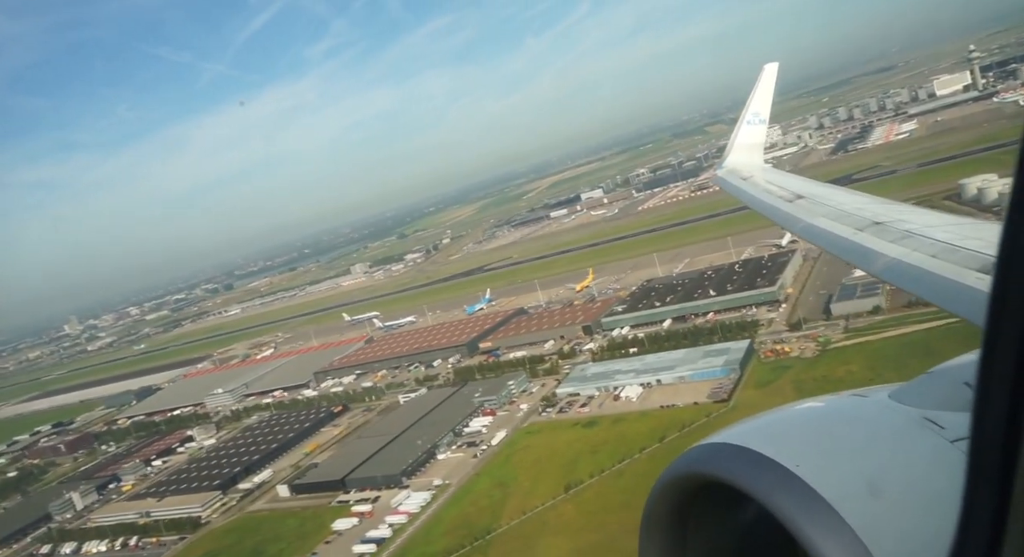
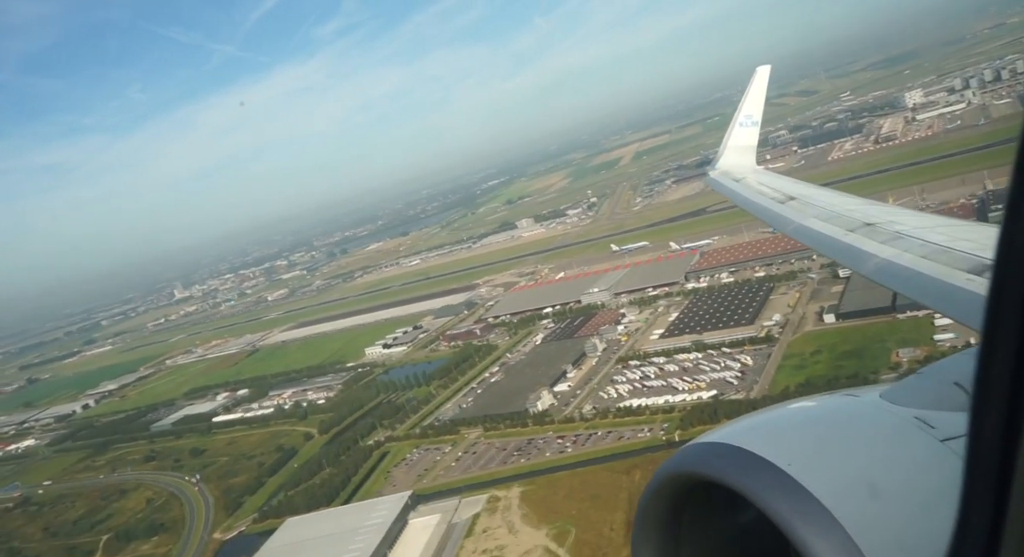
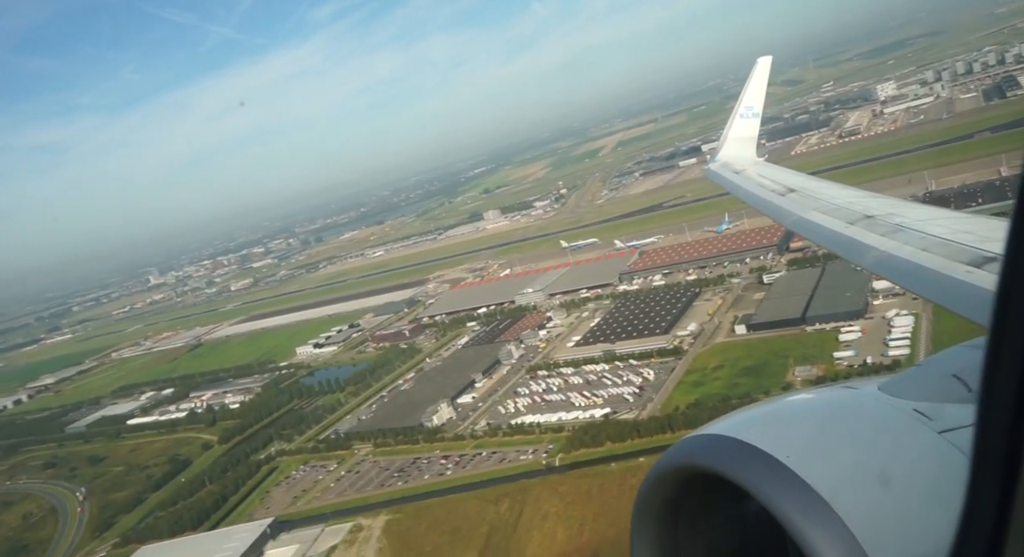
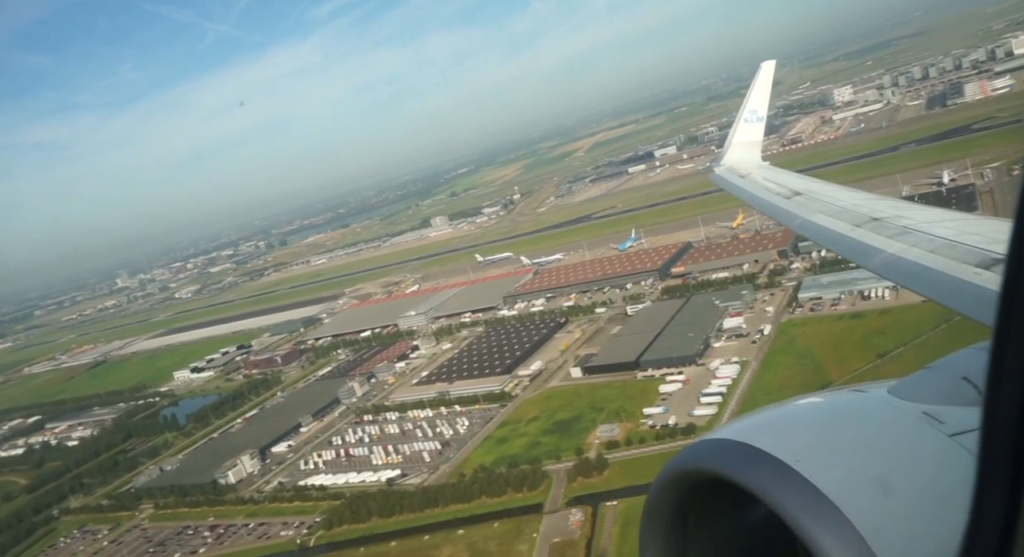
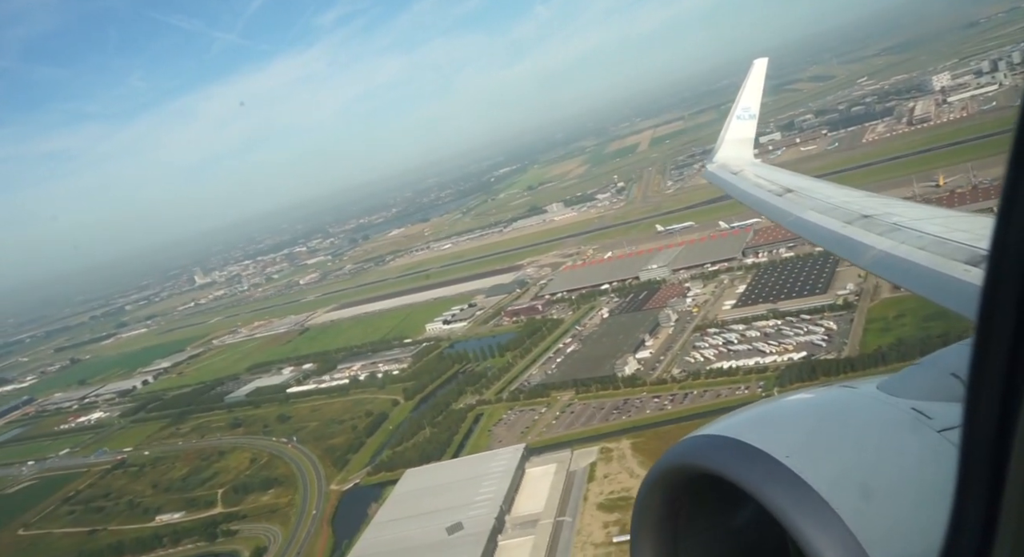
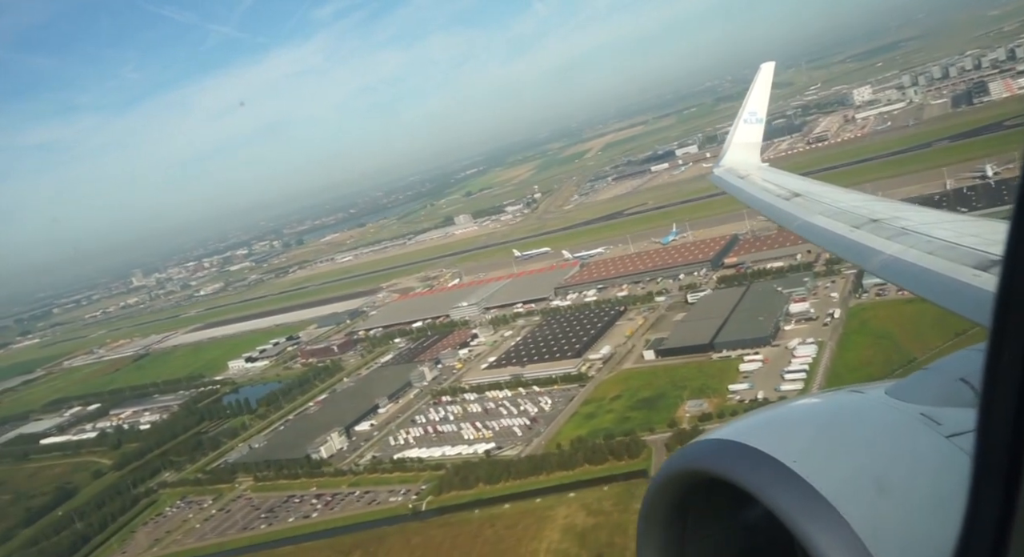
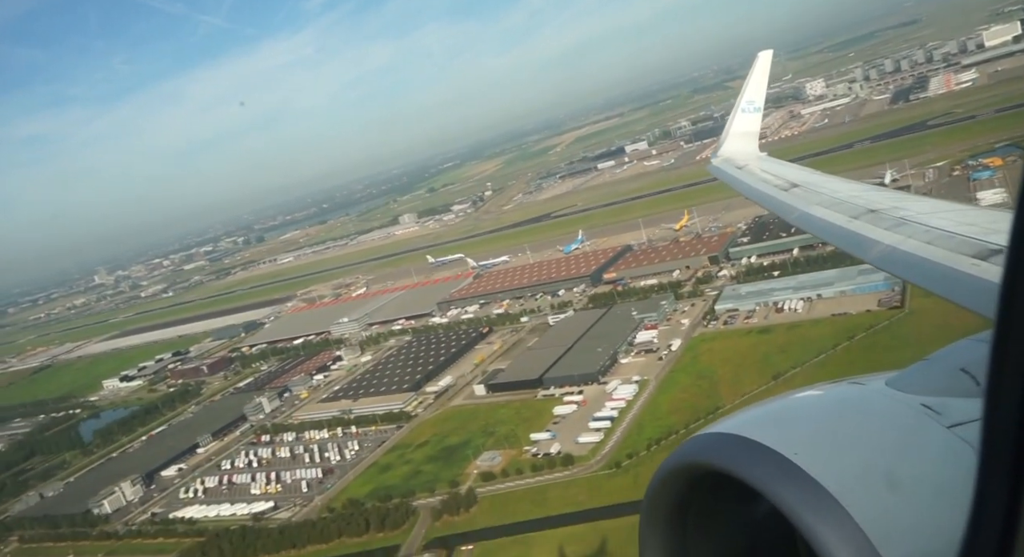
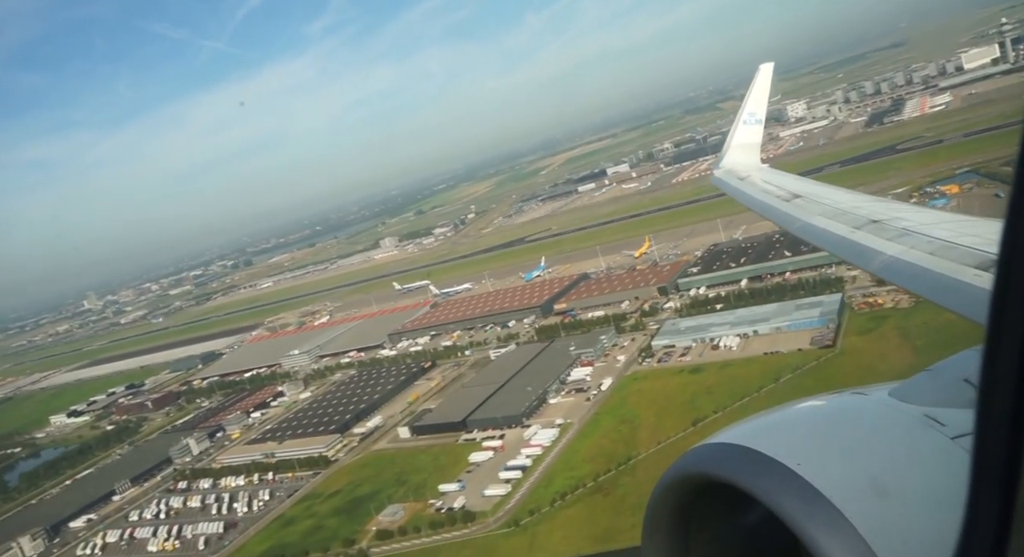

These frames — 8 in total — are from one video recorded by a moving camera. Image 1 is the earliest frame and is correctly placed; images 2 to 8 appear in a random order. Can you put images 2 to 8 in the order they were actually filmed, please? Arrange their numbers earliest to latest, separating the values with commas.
8, 7, 4, 6, 3, 2, 5
